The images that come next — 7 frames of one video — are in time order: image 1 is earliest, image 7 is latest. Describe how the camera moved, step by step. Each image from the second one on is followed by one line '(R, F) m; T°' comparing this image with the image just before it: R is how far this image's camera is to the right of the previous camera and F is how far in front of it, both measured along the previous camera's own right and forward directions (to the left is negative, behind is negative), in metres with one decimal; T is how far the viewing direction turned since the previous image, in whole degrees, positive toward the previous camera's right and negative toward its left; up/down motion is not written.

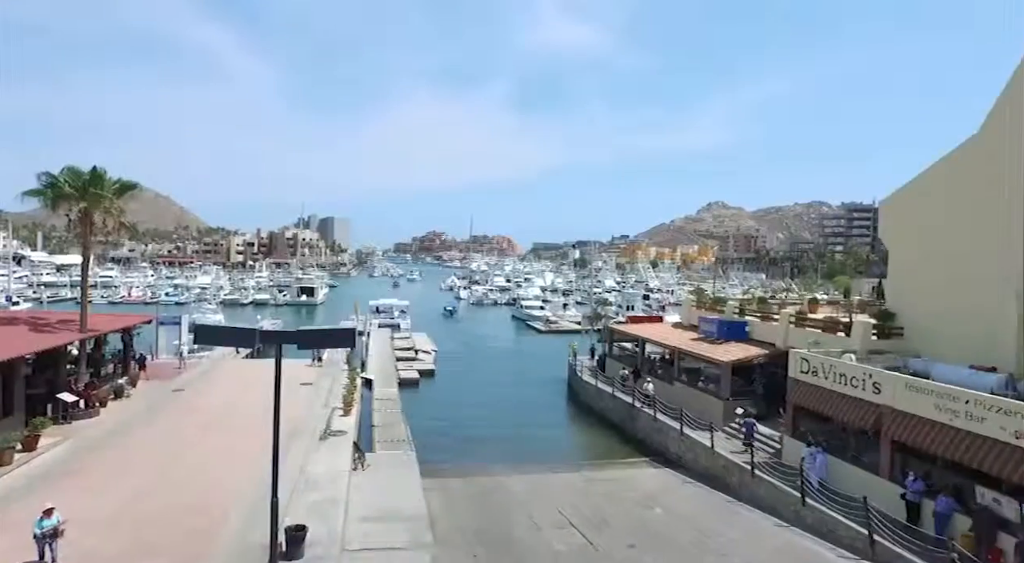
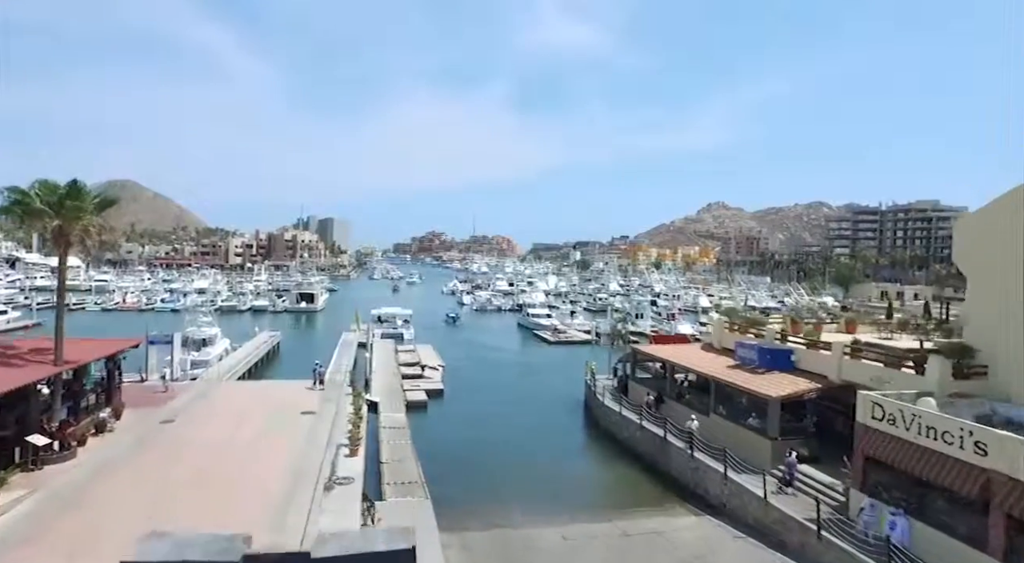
(-0.5, +1.3) m; 0°
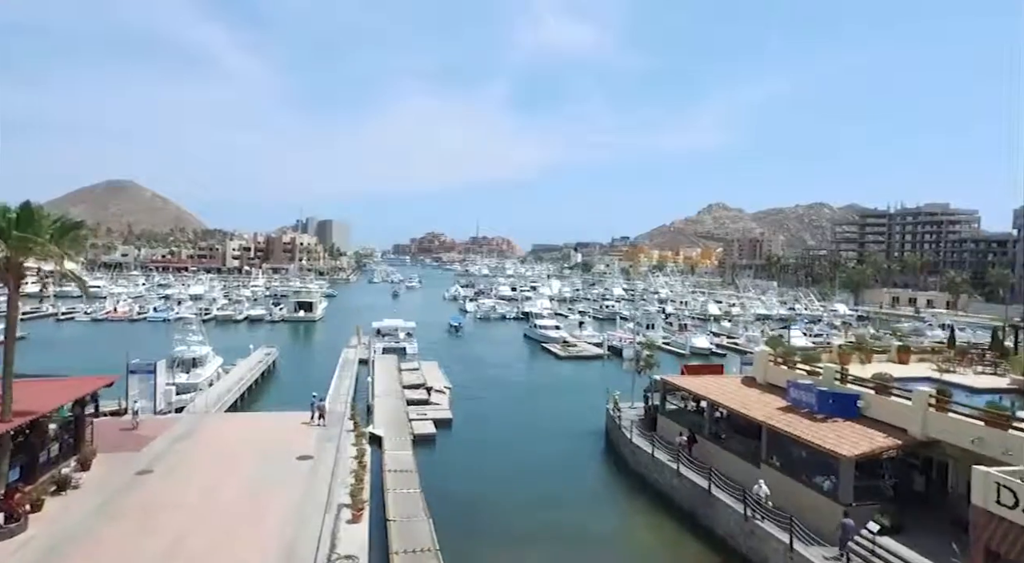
(-0.5, +1.6) m; 0°
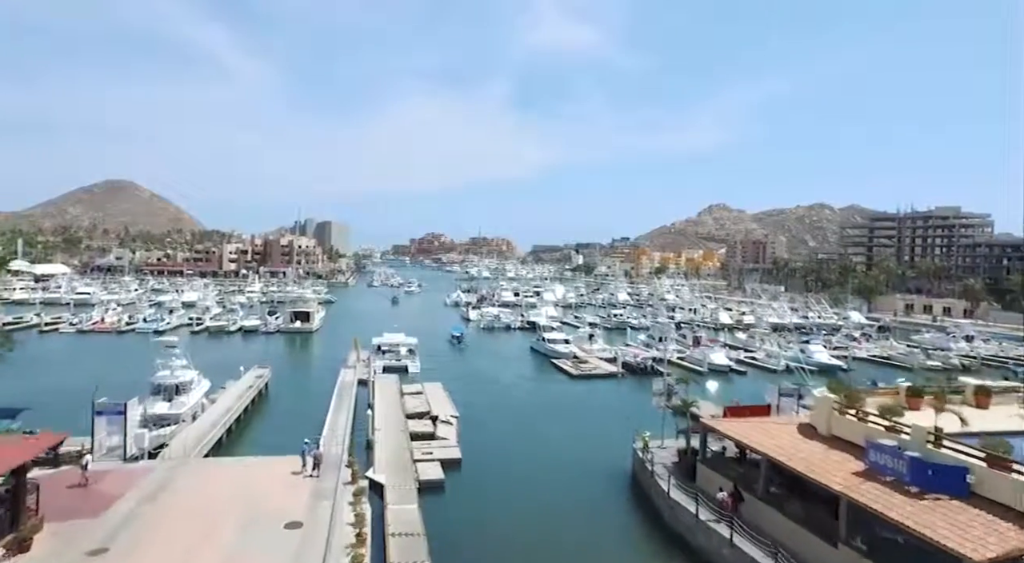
(-0.5, +2.0) m; 0°
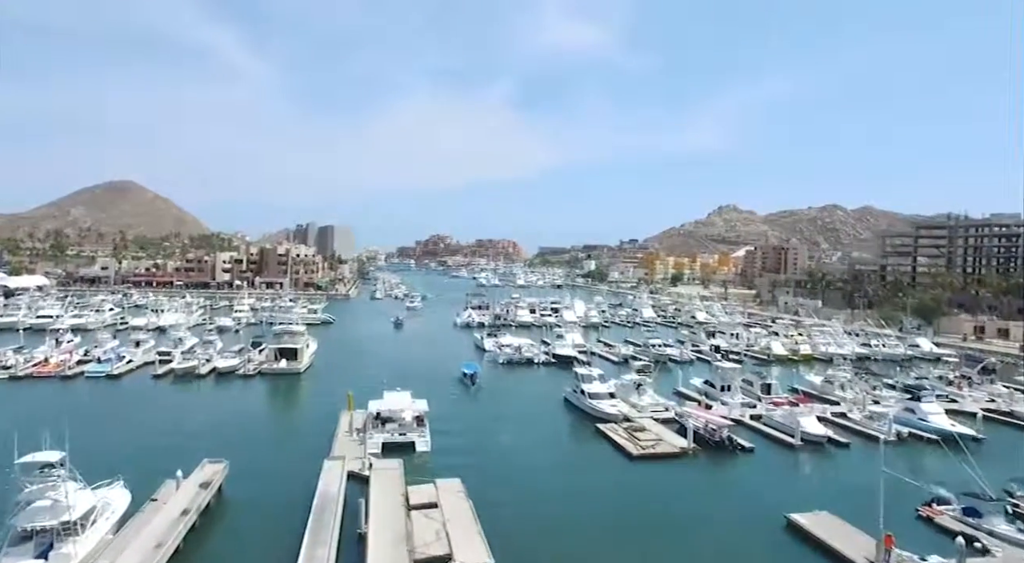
(-1.4, +7.5) m; 0°
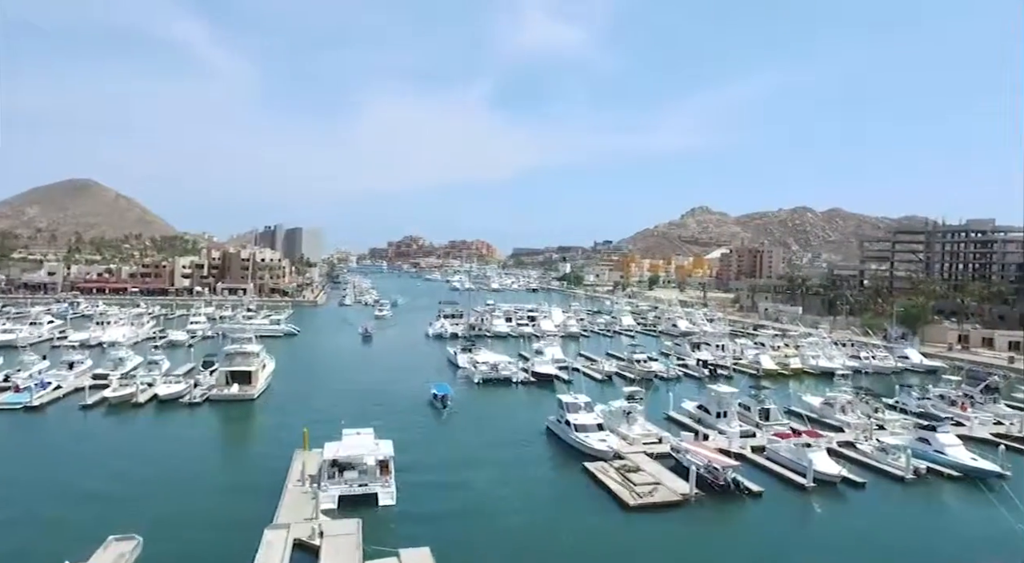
(-0.1, +3.2) m; +2°
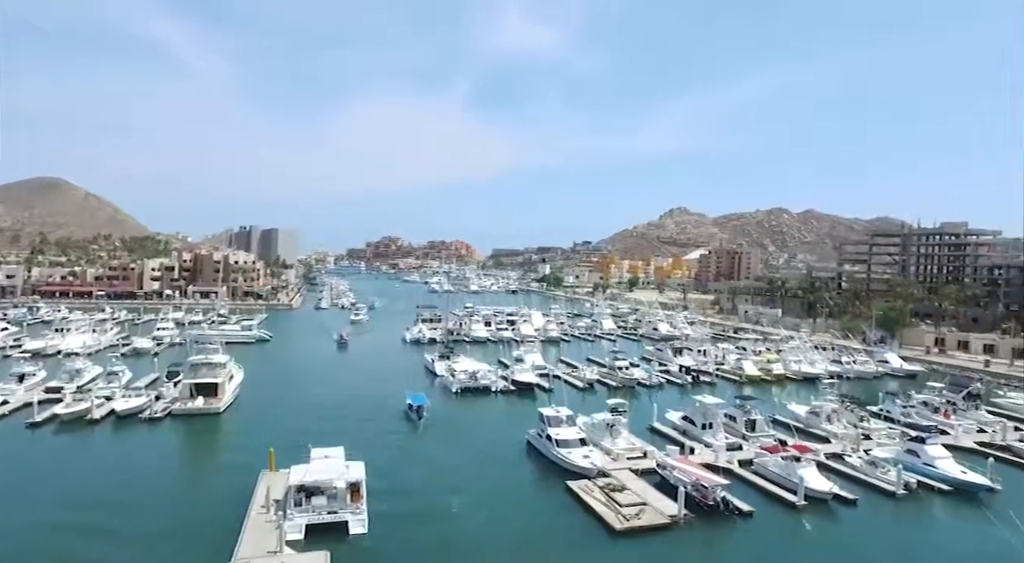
(0.0, +1.2) m; +2°
